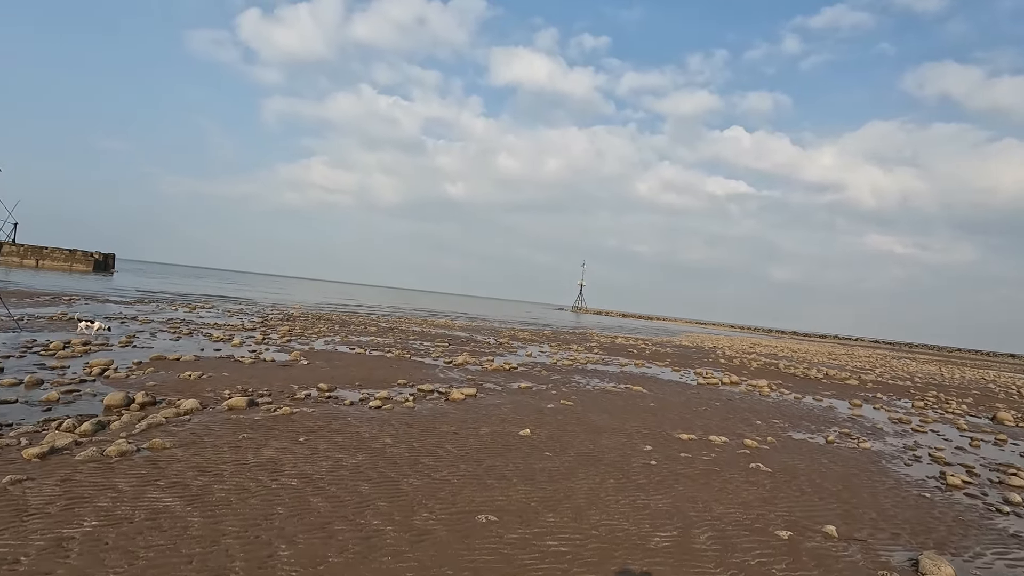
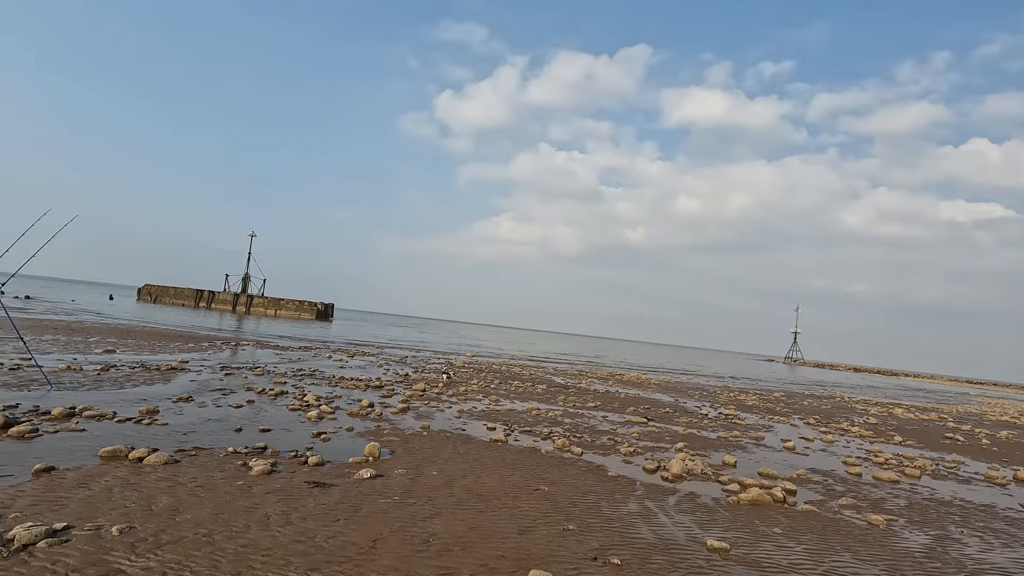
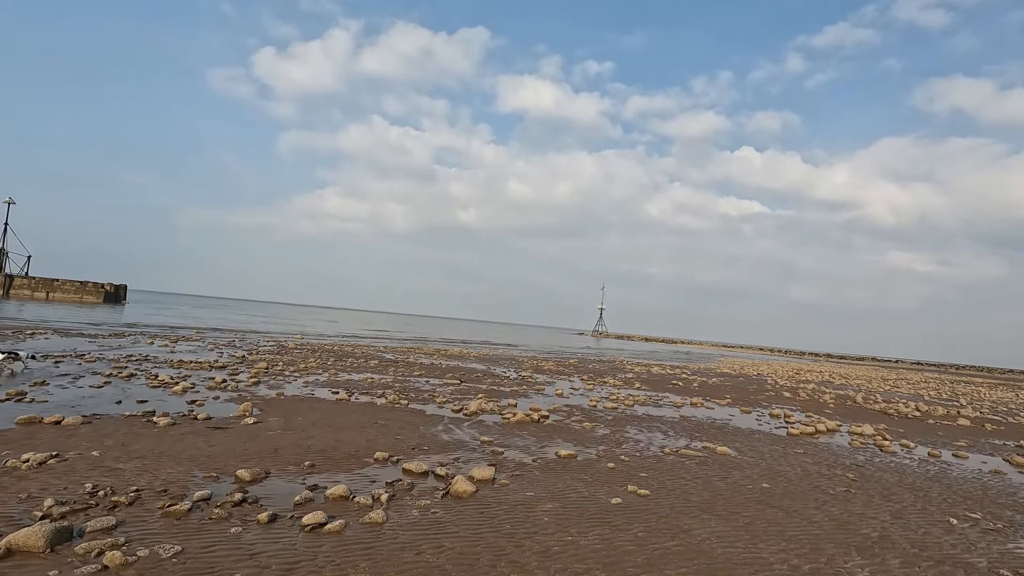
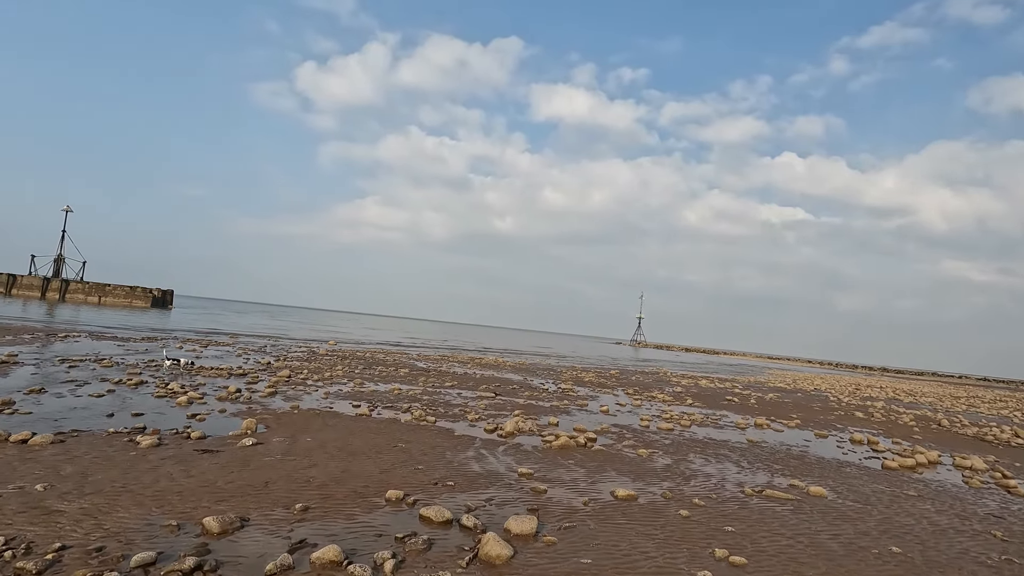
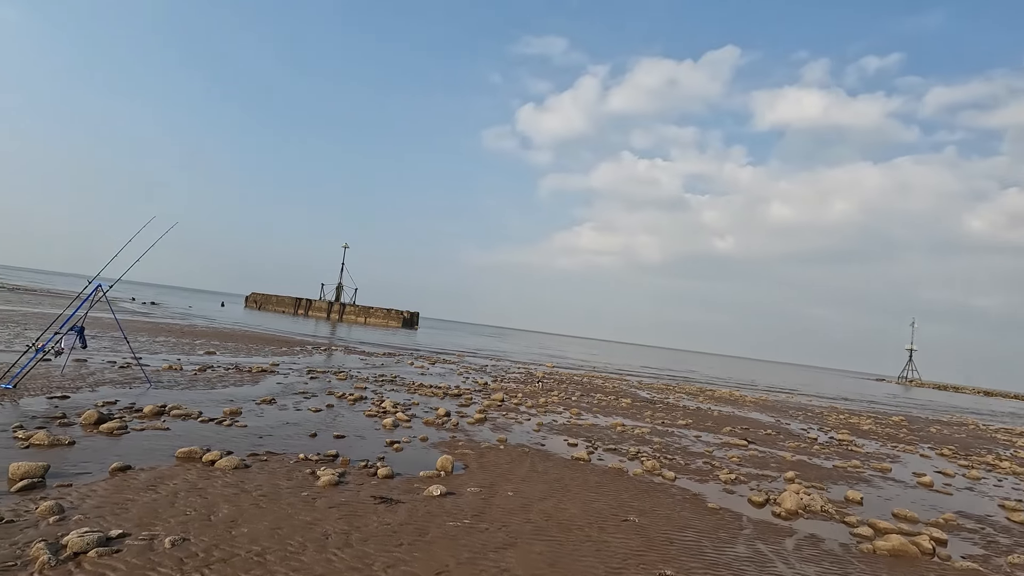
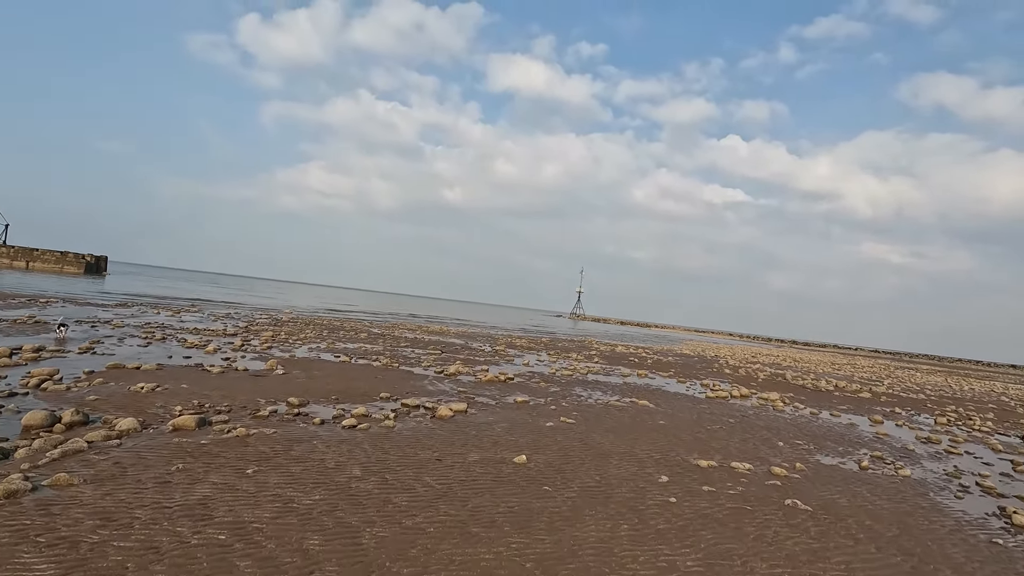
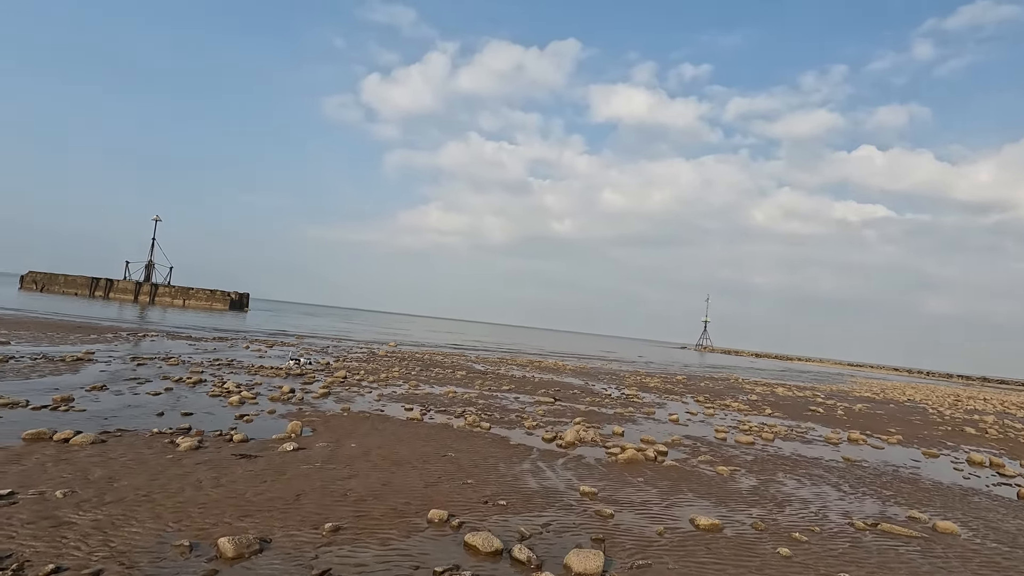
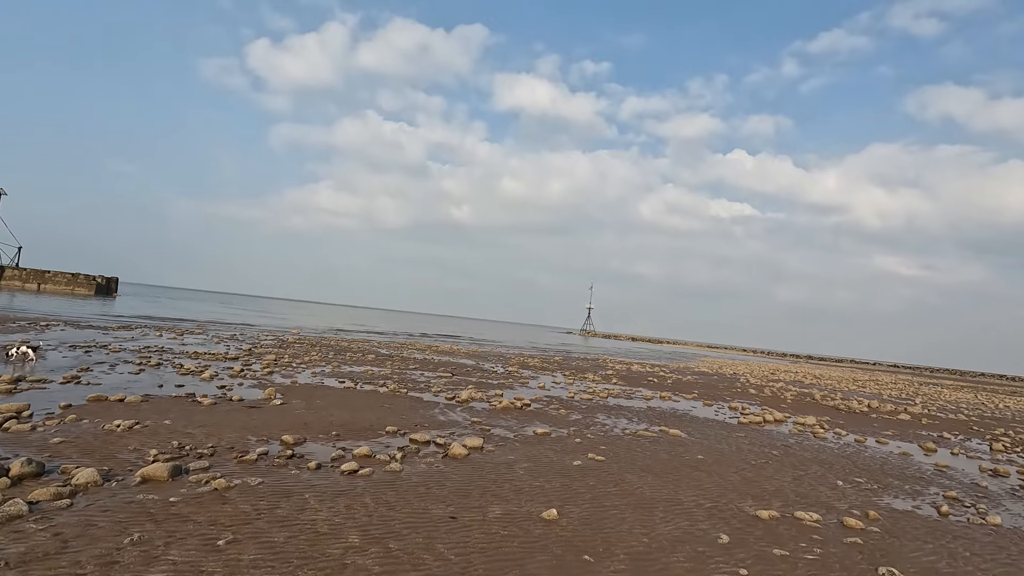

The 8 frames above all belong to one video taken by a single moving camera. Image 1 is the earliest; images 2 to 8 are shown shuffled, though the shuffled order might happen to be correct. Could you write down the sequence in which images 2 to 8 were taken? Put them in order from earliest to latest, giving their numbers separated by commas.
6, 8, 3, 4, 7, 2, 5
